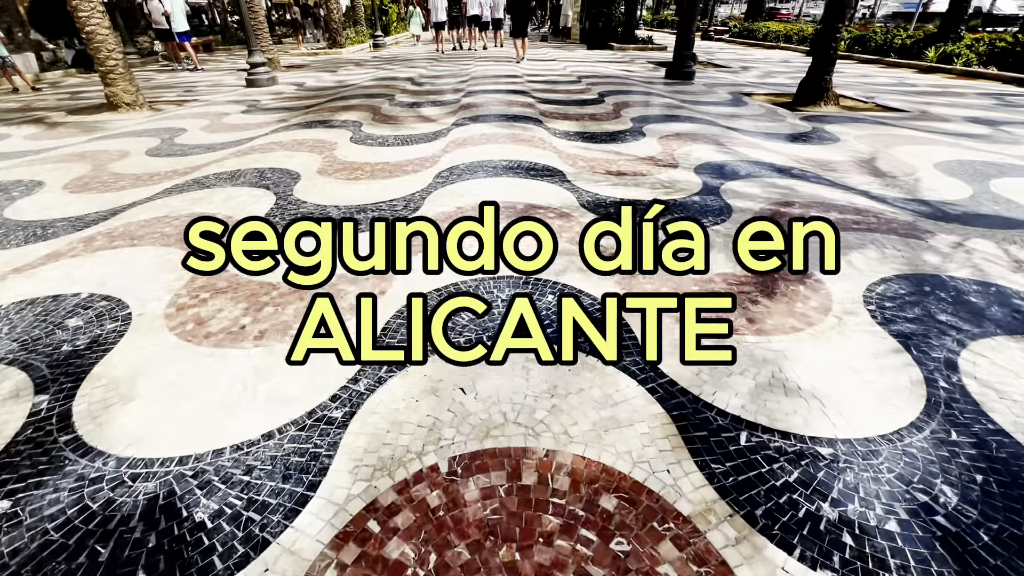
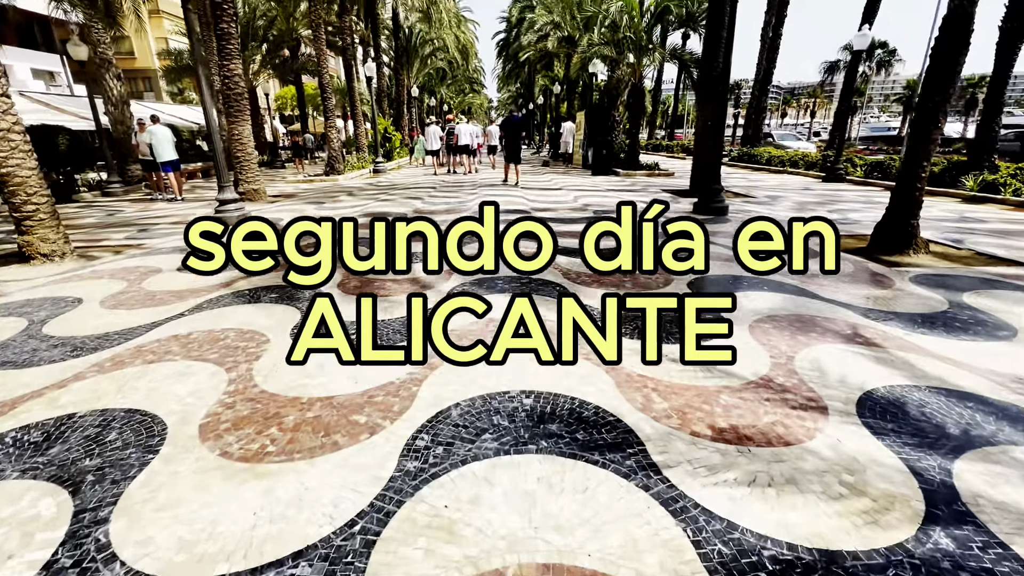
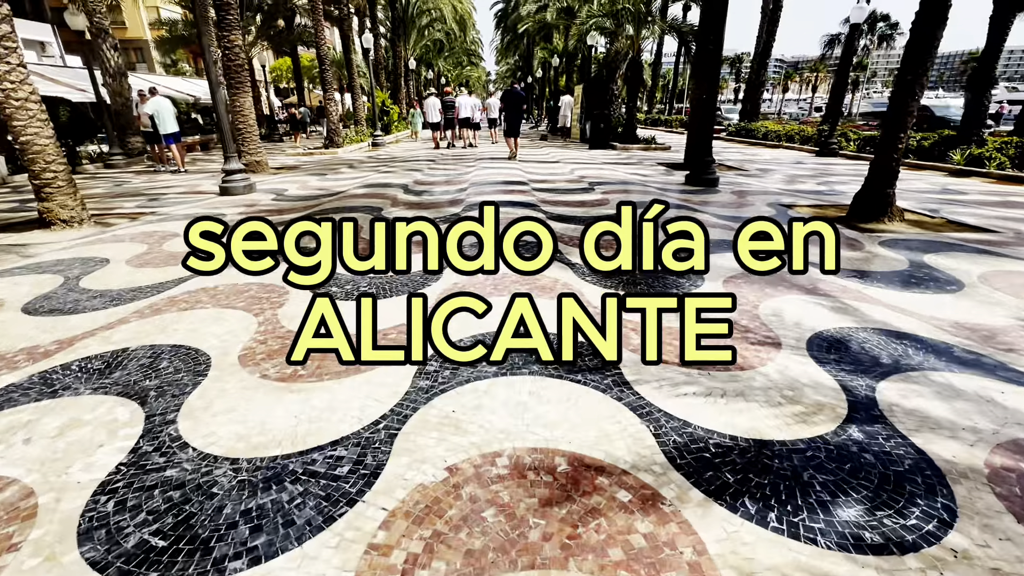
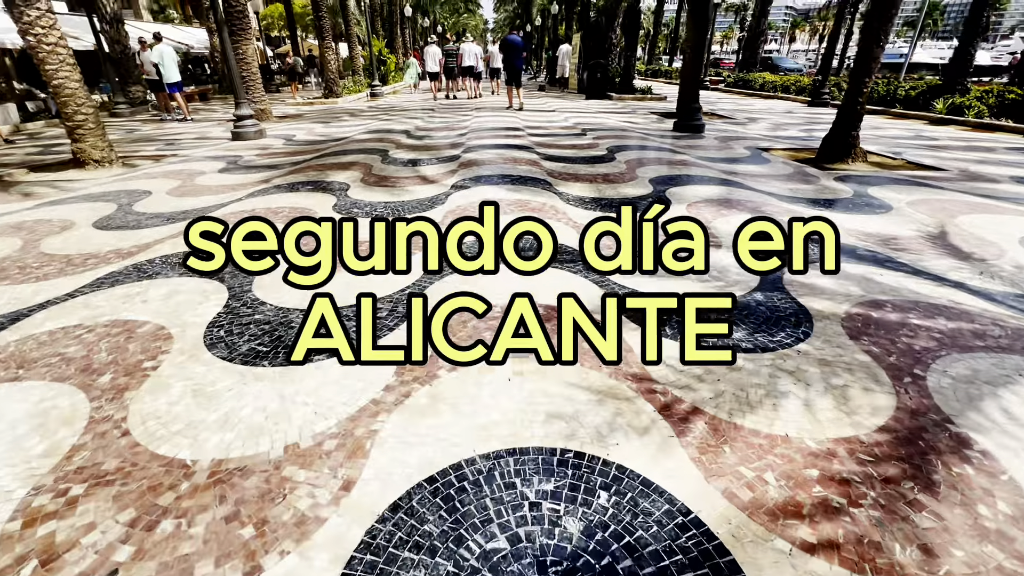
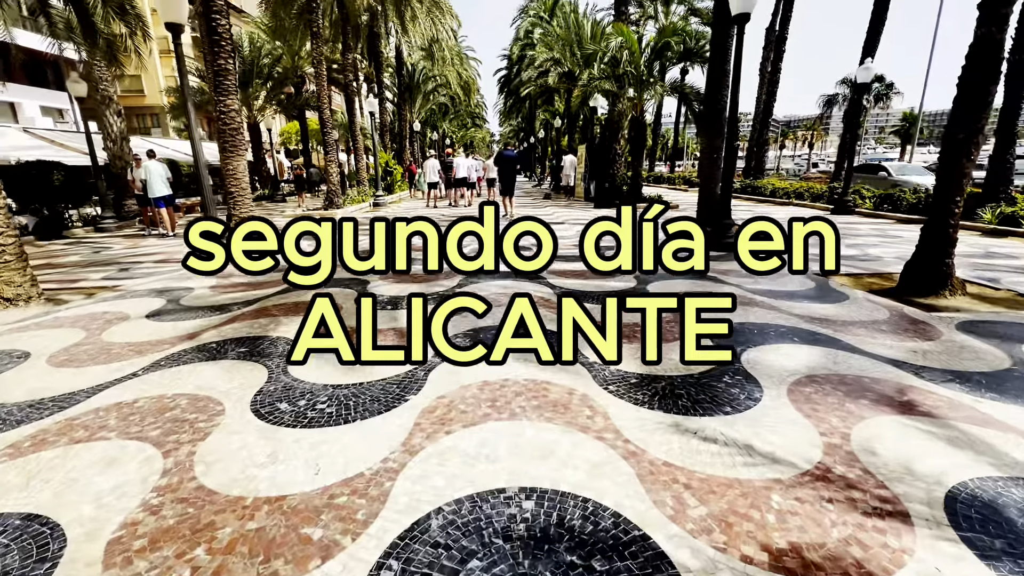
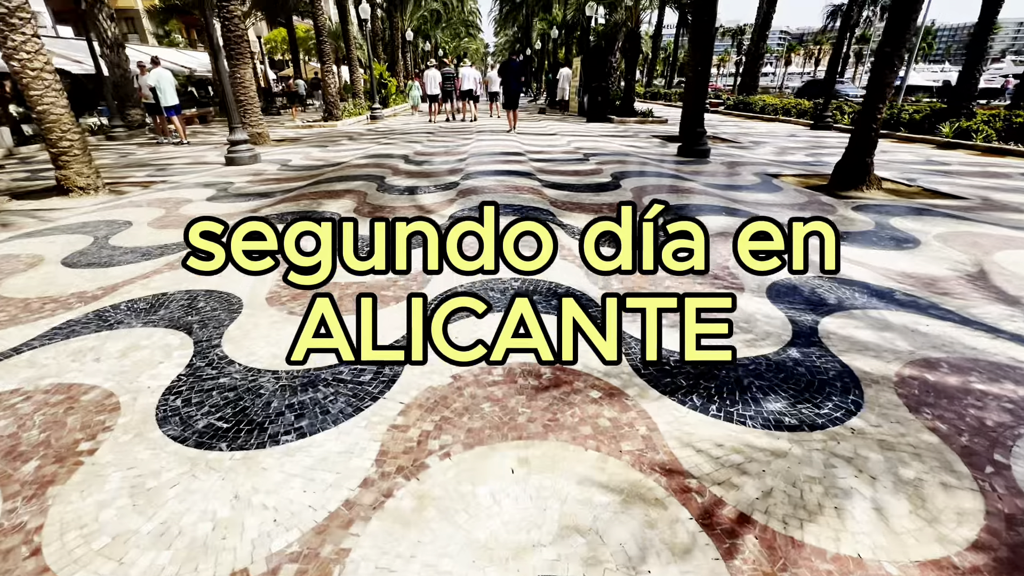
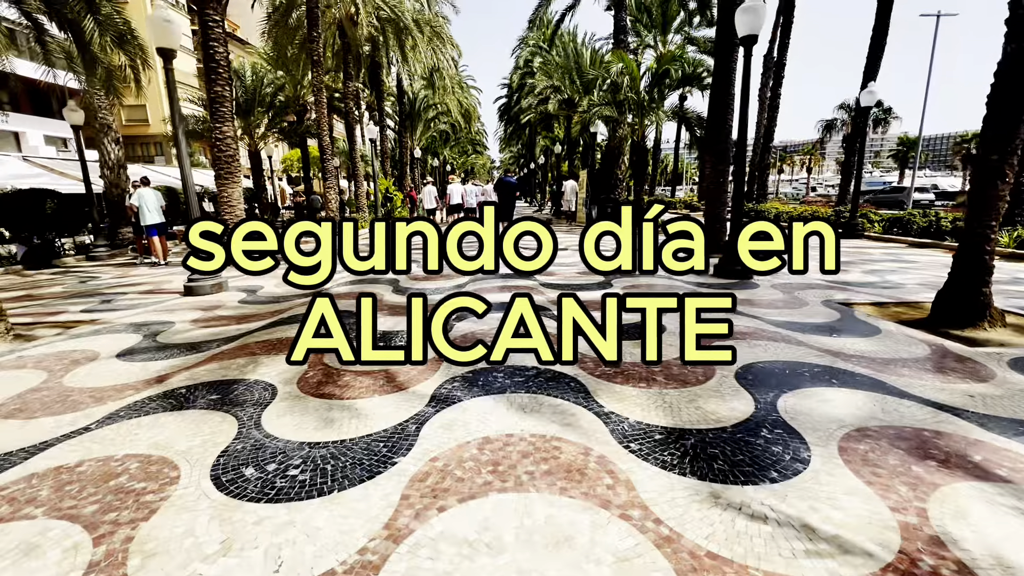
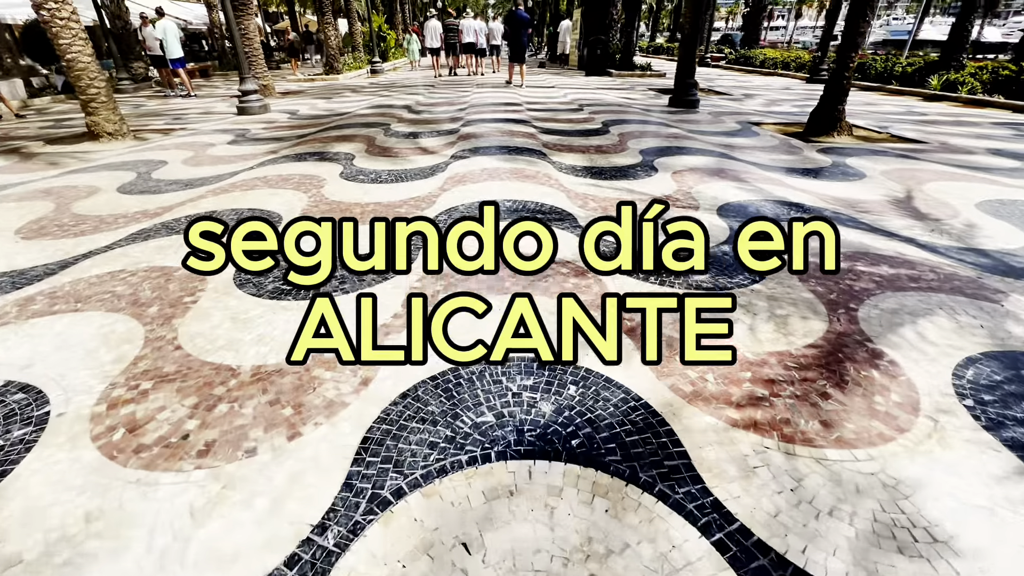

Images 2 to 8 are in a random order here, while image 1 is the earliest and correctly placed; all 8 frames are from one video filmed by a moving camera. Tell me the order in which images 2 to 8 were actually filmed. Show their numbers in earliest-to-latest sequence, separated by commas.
8, 4, 6, 3, 2, 5, 7
